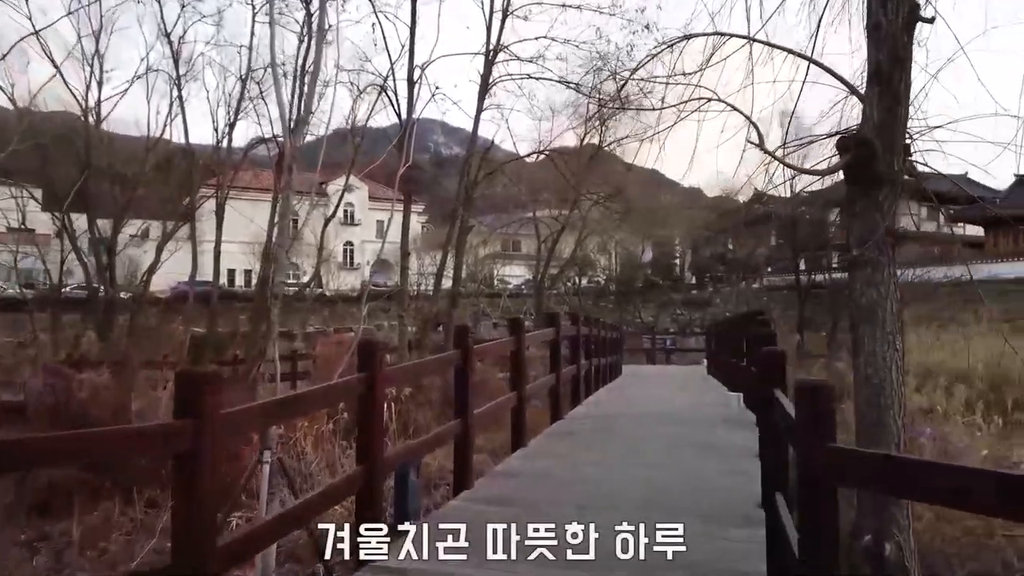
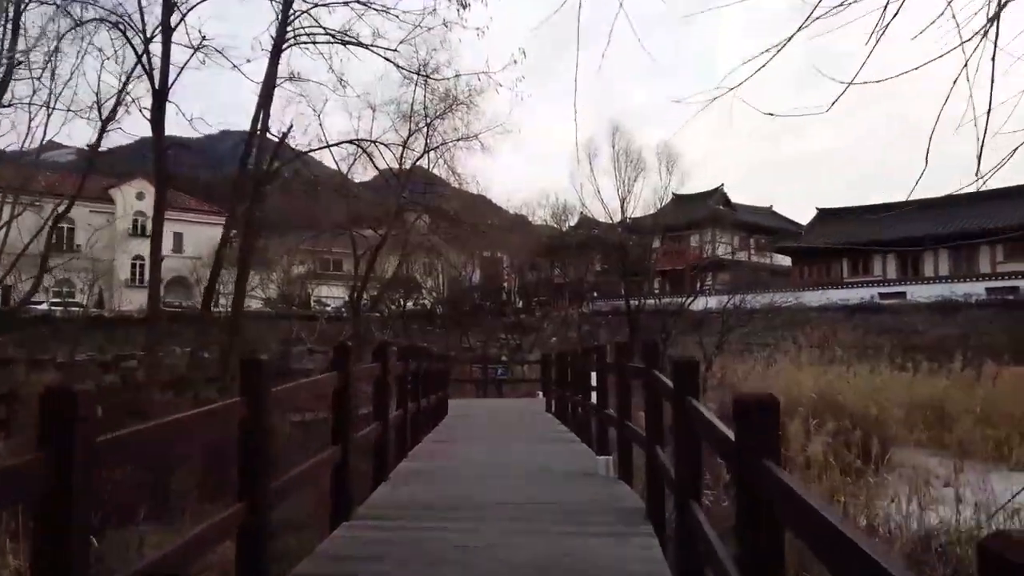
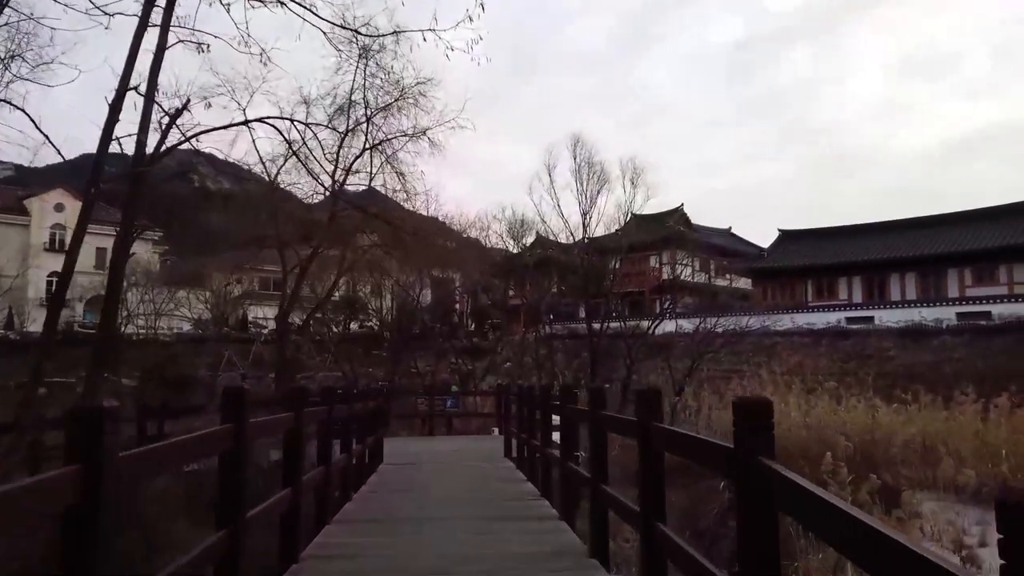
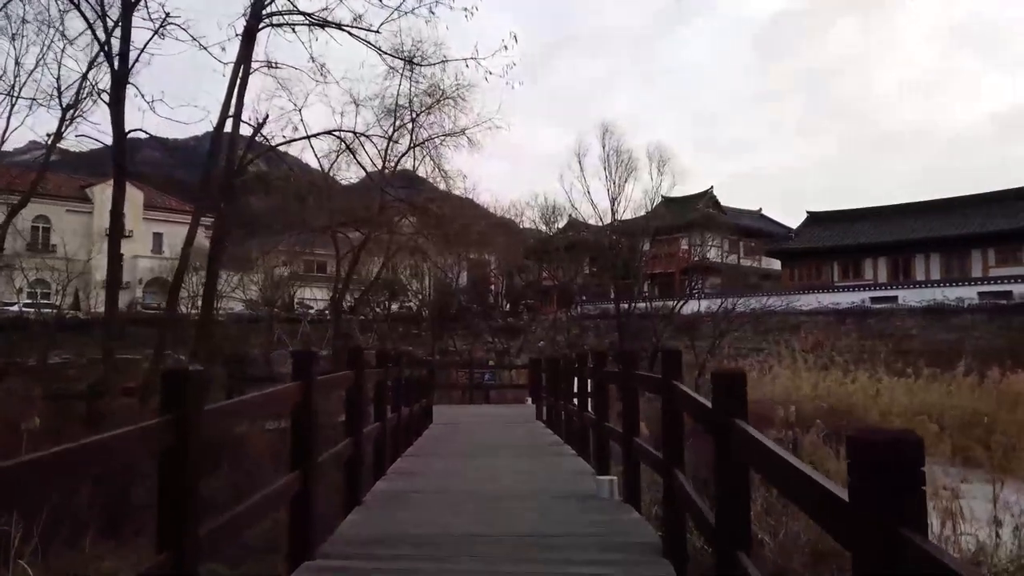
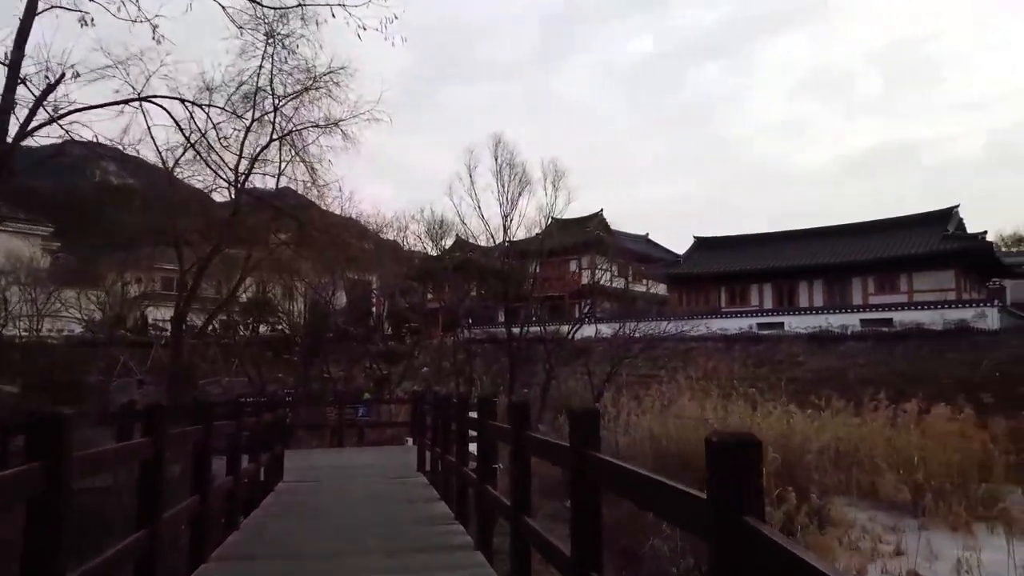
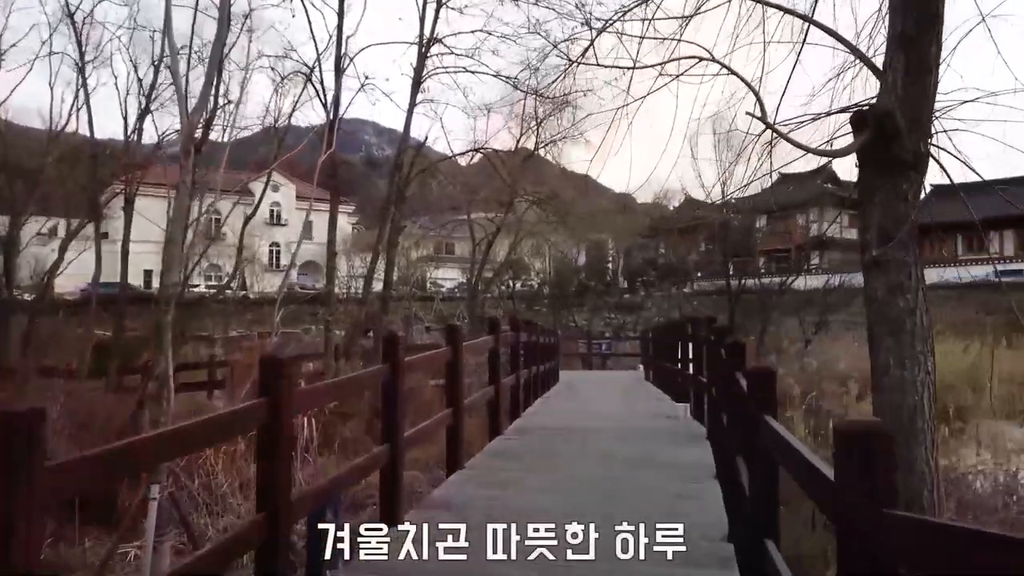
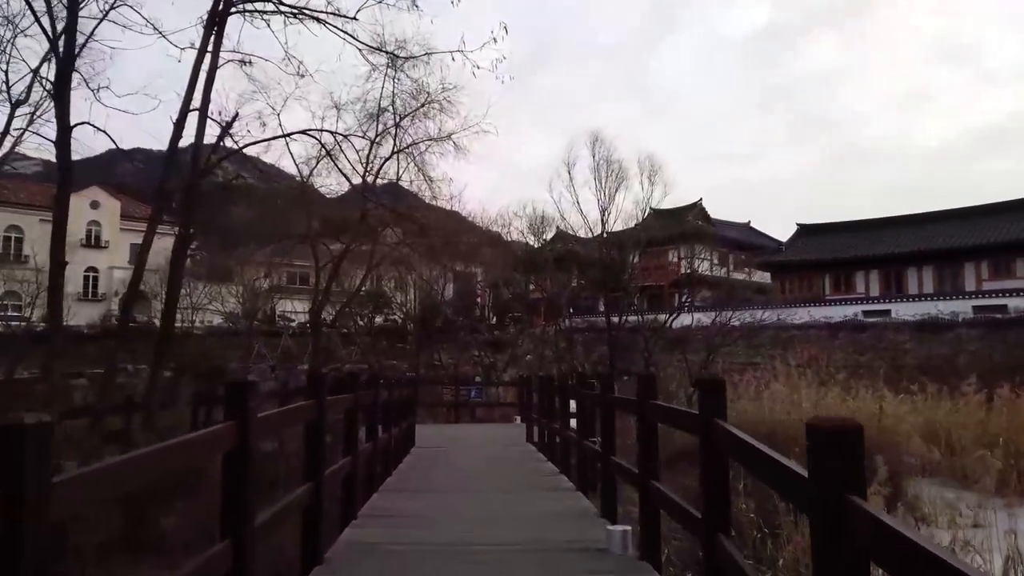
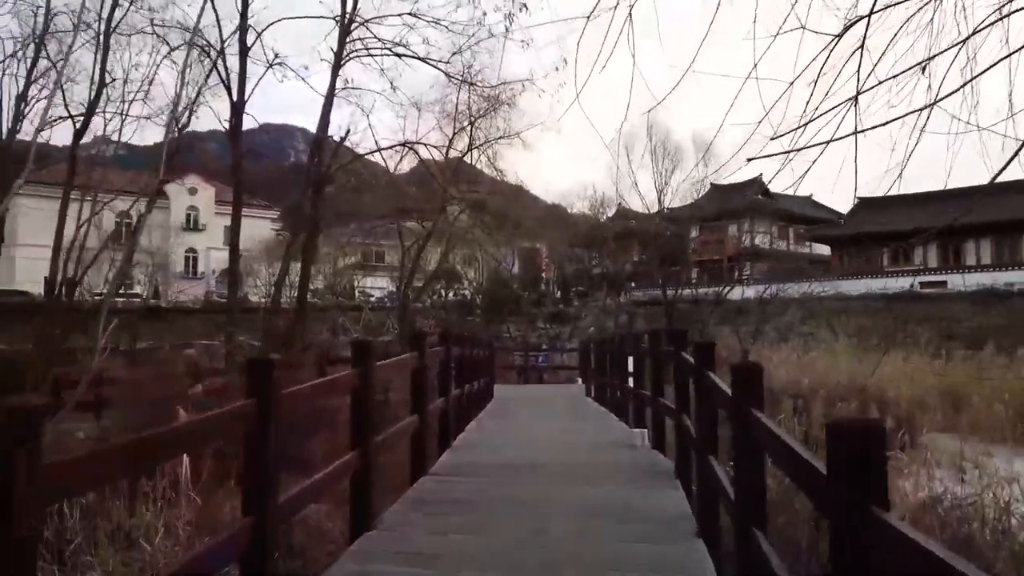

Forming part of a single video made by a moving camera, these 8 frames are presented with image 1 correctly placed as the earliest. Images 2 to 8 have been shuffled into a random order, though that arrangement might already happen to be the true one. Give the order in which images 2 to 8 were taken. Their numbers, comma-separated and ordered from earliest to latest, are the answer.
6, 8, 2, 4, 7, 3, 5
